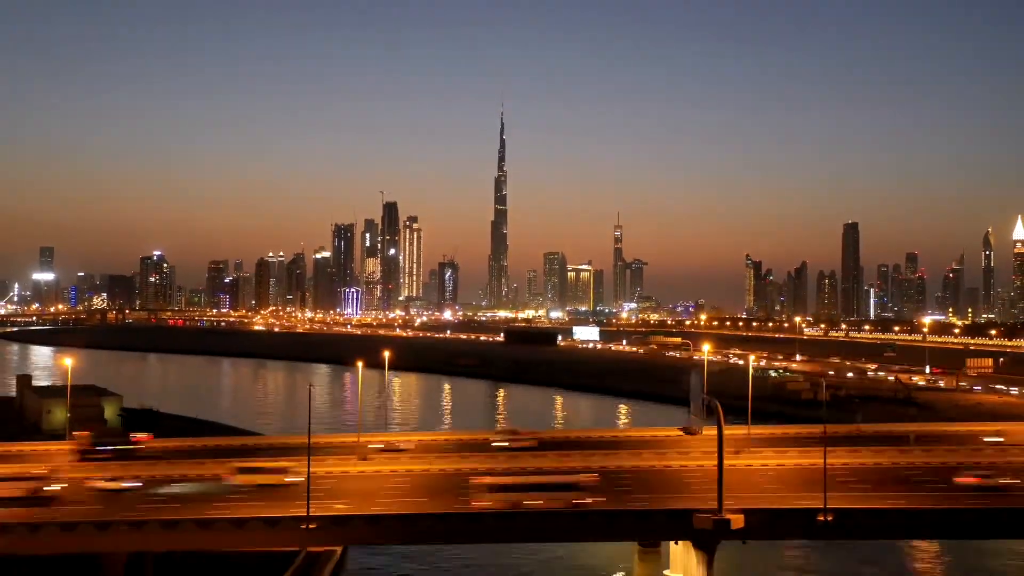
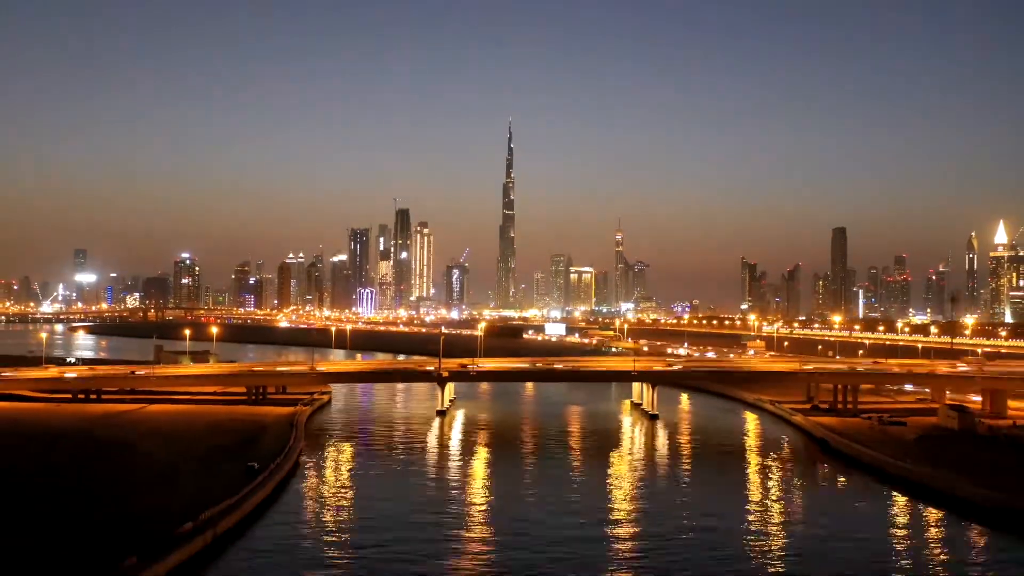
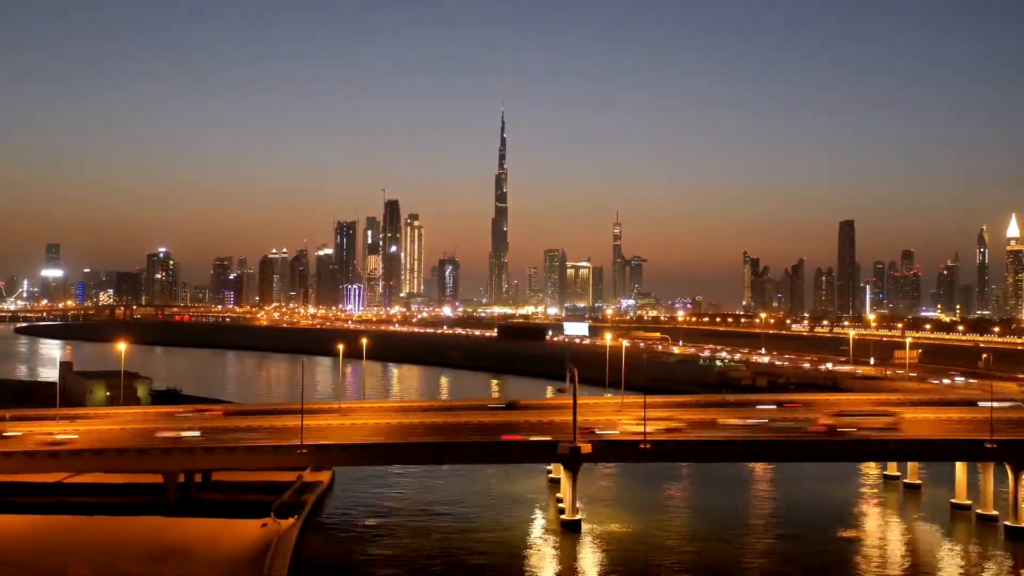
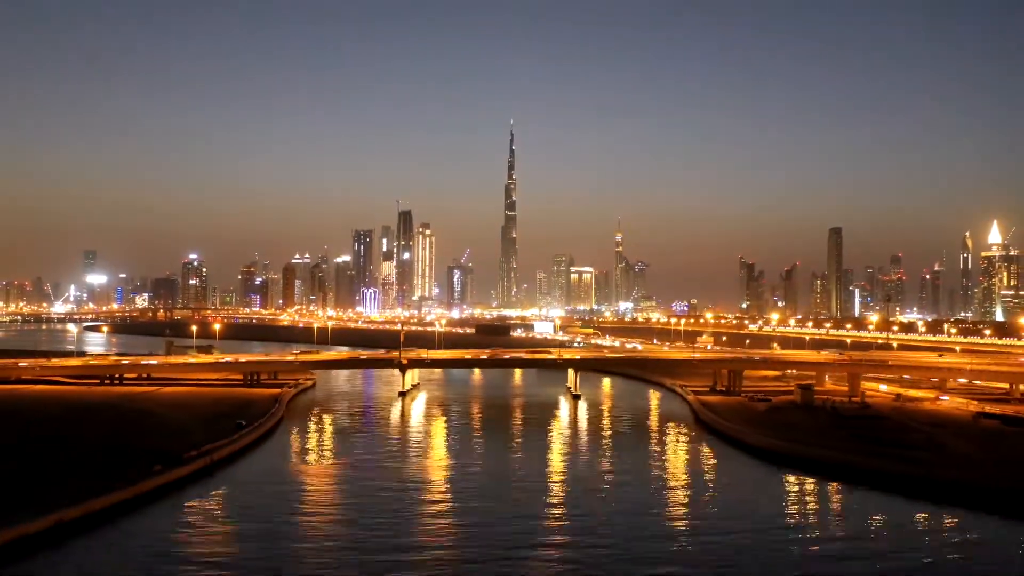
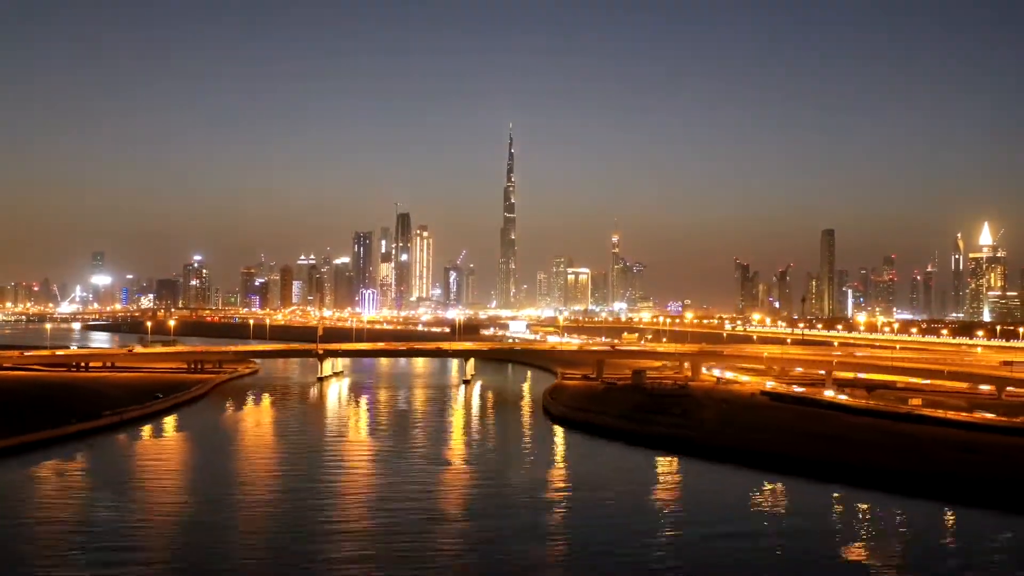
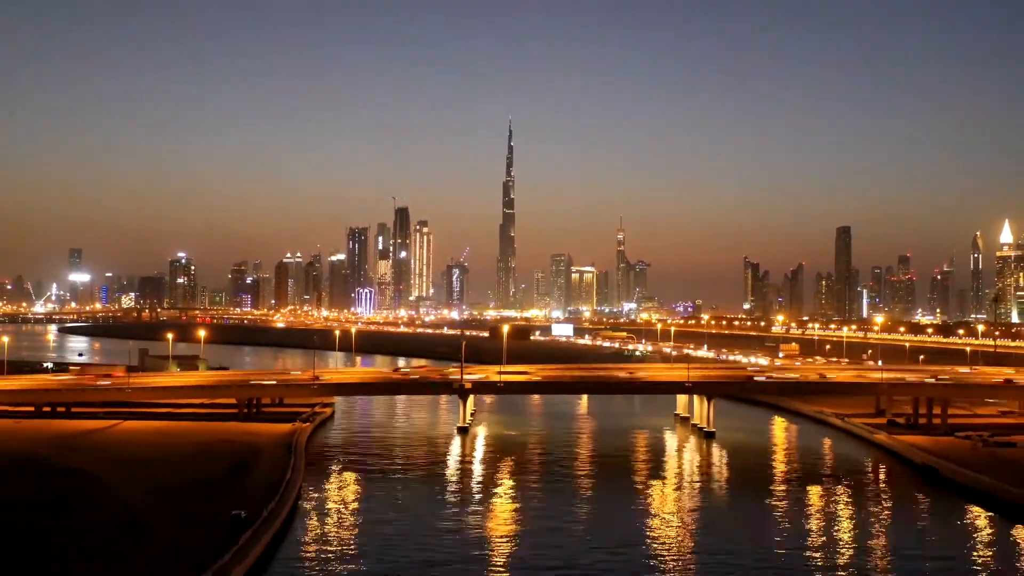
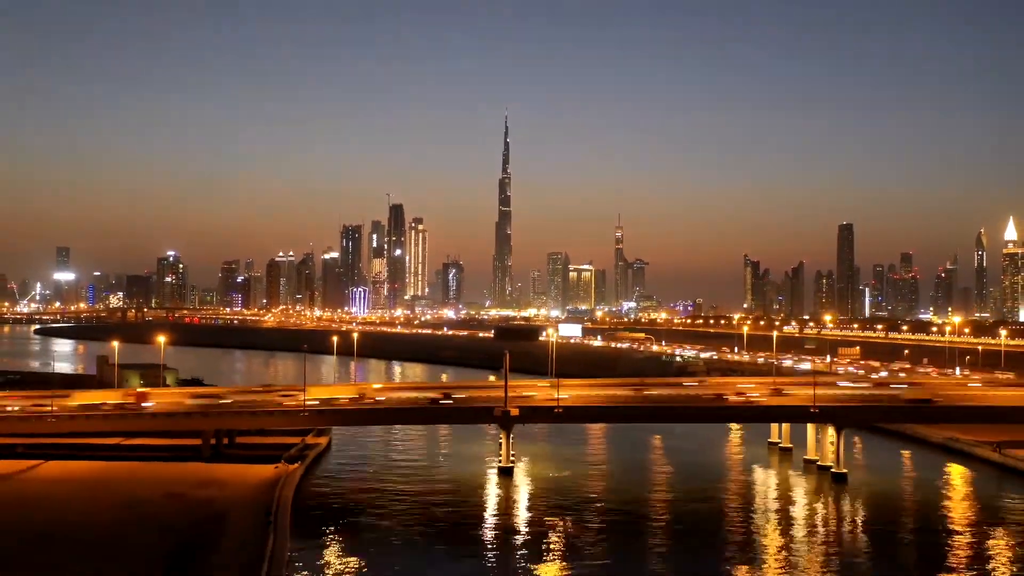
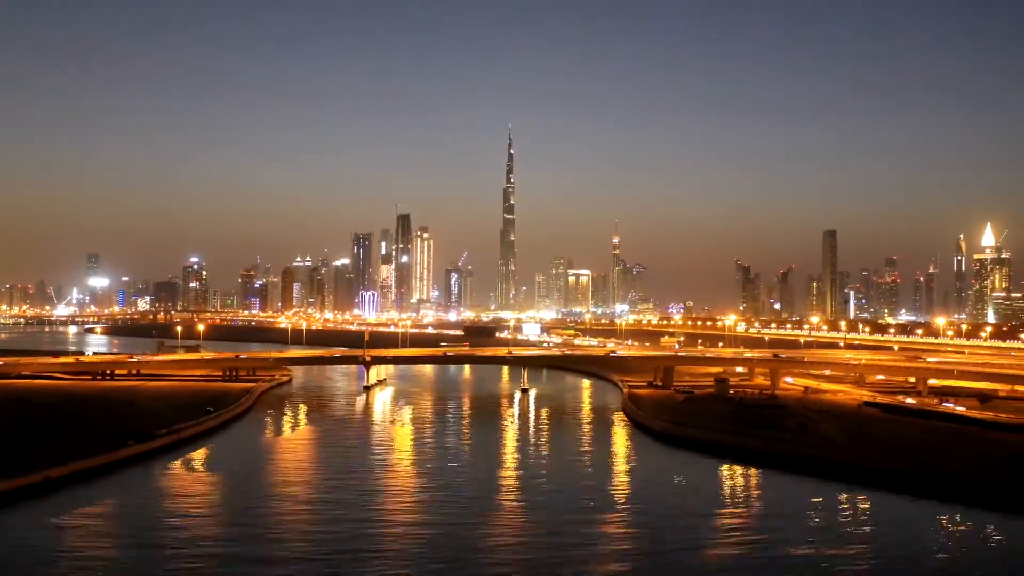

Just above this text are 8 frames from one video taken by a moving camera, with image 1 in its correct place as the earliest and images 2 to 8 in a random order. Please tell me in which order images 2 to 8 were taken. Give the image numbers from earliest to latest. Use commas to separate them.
3, 7, 6, 2, 4, 8, 5
